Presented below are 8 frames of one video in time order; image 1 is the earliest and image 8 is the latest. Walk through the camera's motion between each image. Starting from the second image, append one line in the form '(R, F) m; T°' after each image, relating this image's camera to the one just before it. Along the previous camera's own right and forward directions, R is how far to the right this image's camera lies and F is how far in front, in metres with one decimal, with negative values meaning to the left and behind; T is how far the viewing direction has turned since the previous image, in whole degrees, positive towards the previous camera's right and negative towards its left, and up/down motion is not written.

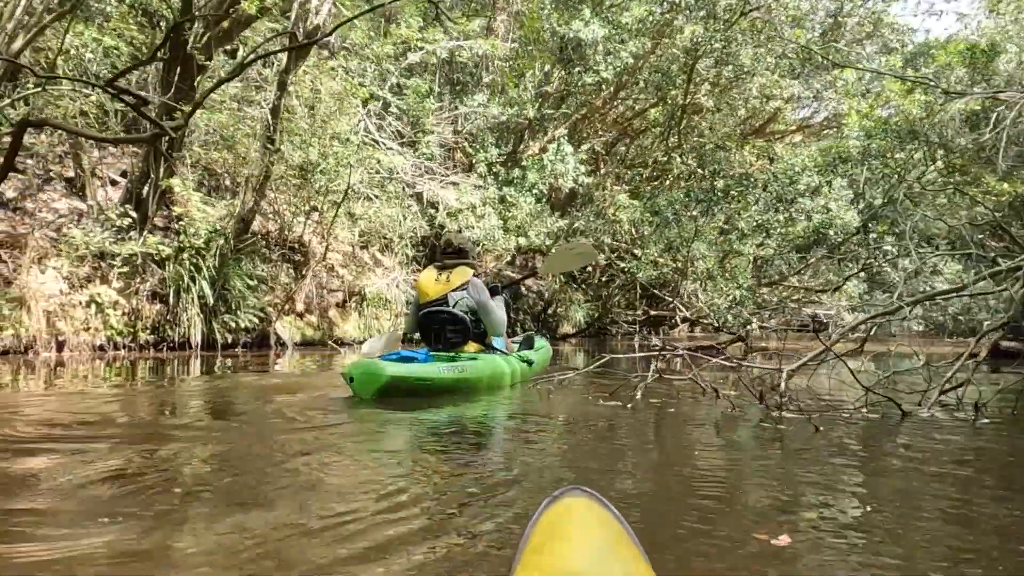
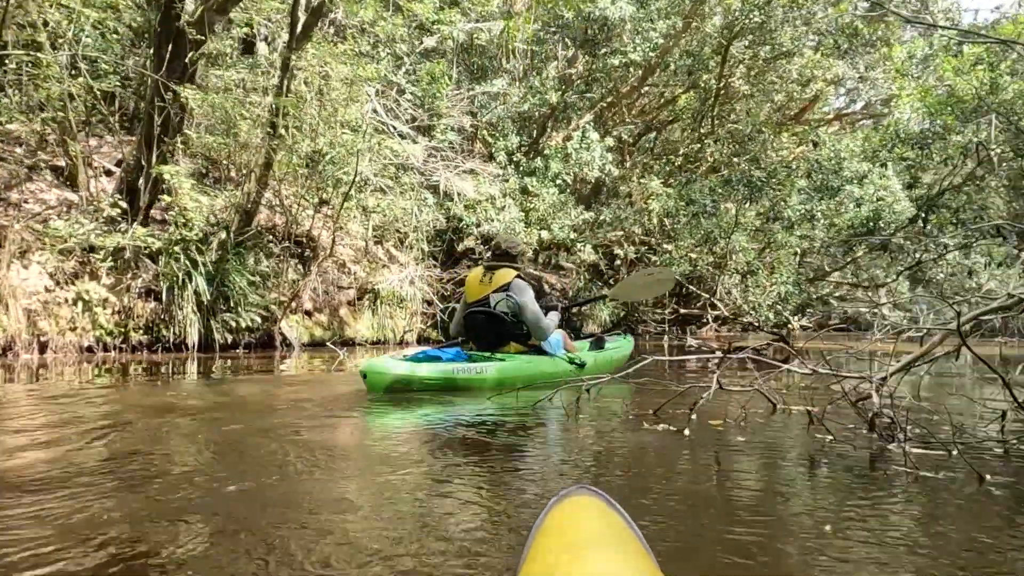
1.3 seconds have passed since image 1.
(0.0, +0.9) m; -2°
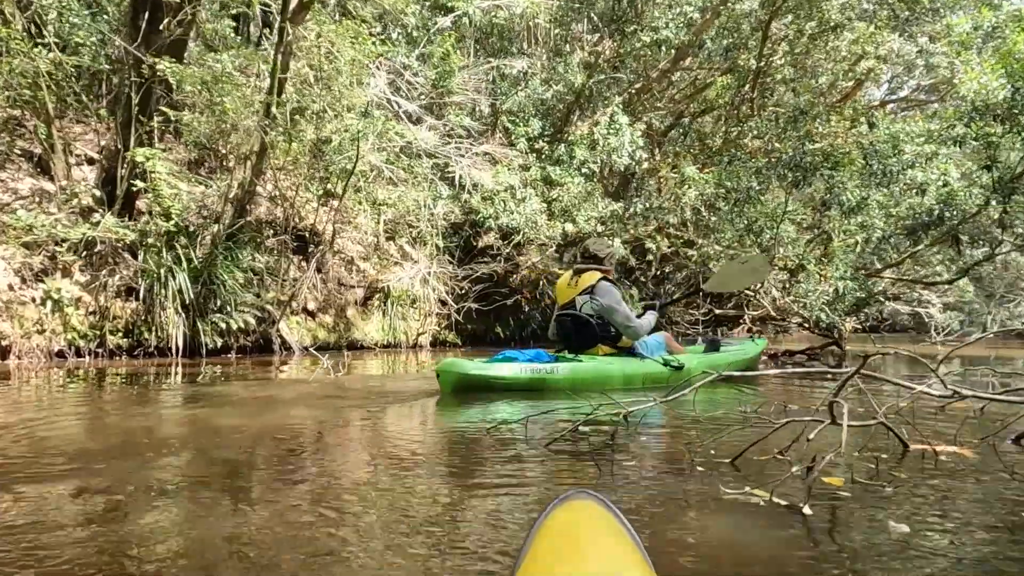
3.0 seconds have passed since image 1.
(+0.1, +1.1) m; -2°
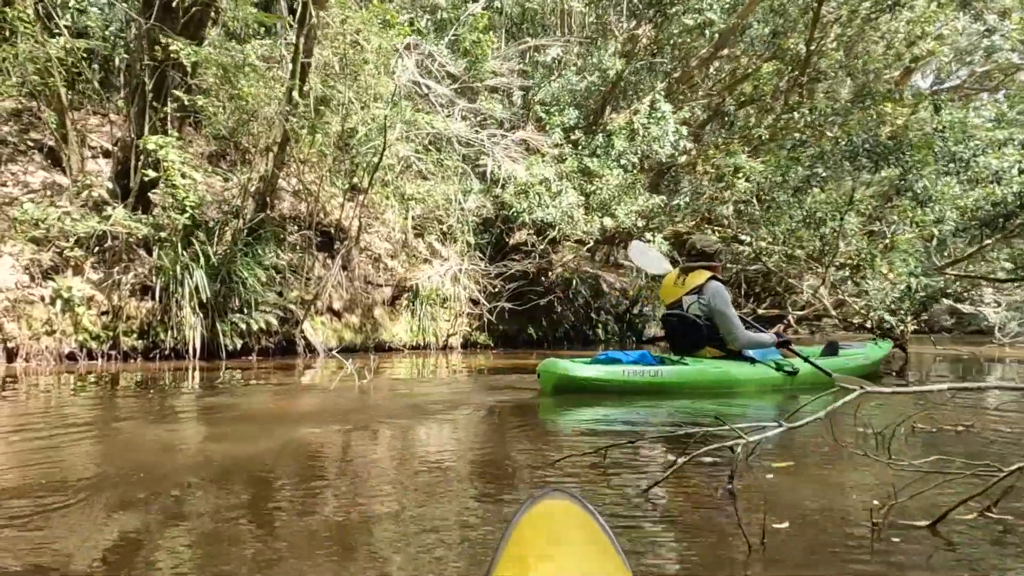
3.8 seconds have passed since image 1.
(-0.1, +0.6) m; -2°
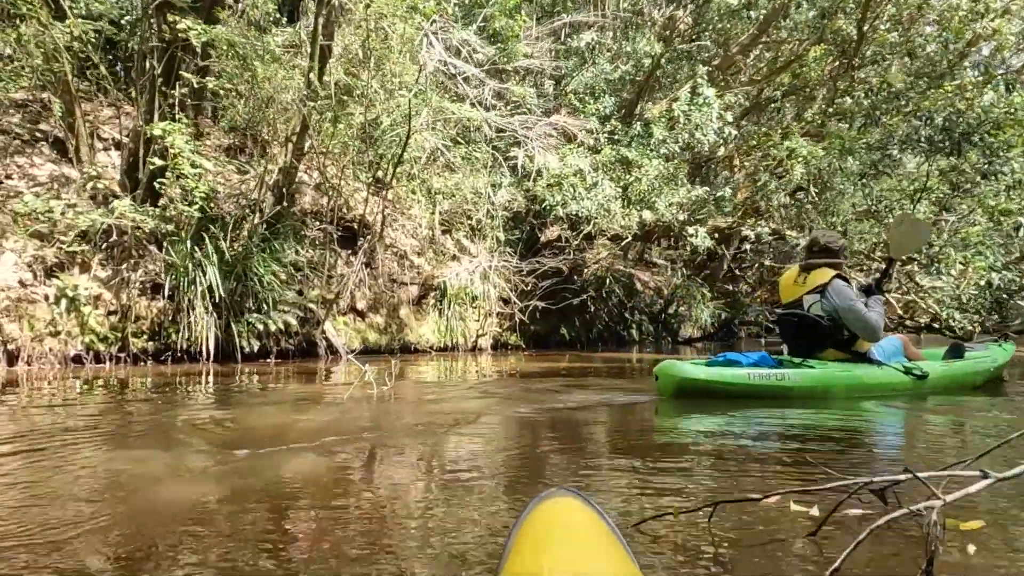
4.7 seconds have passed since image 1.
(-0.1, +0.6) m; -2°
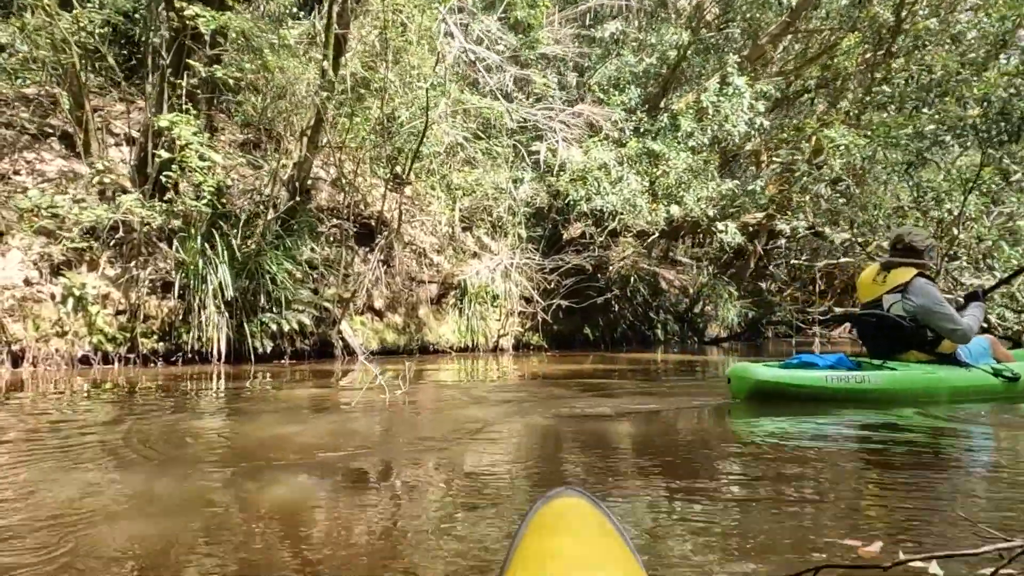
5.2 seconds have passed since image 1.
(0.0, +0.3) m; -2°
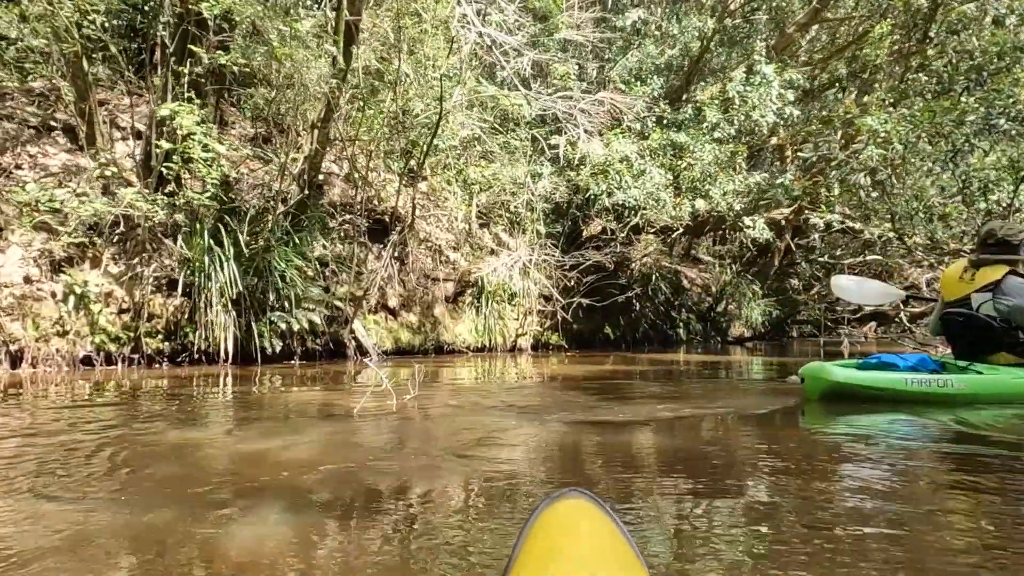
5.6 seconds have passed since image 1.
(0.0, +0.3) m; -1°
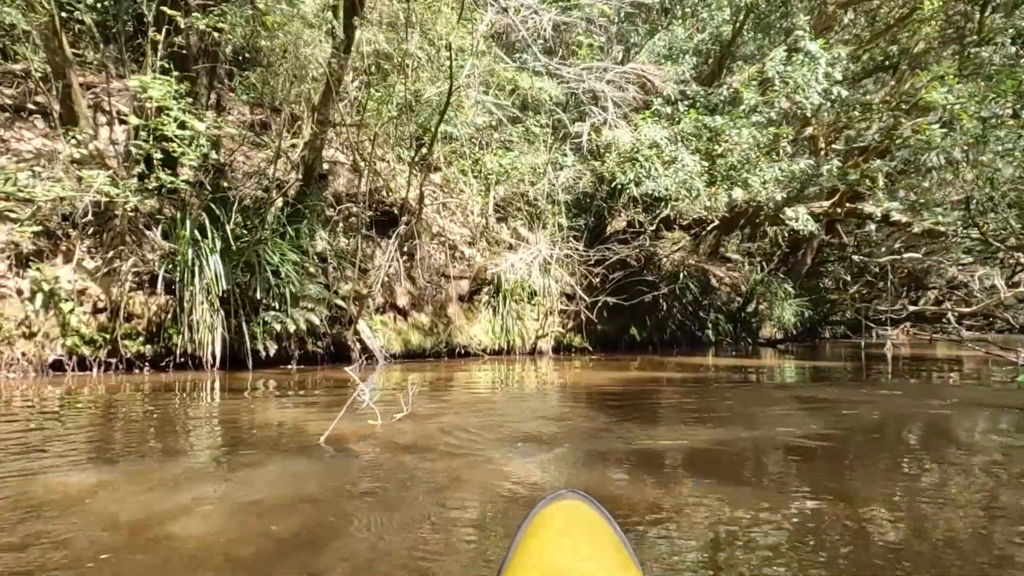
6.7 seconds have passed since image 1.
(0.0, +0.7) m; -2°
